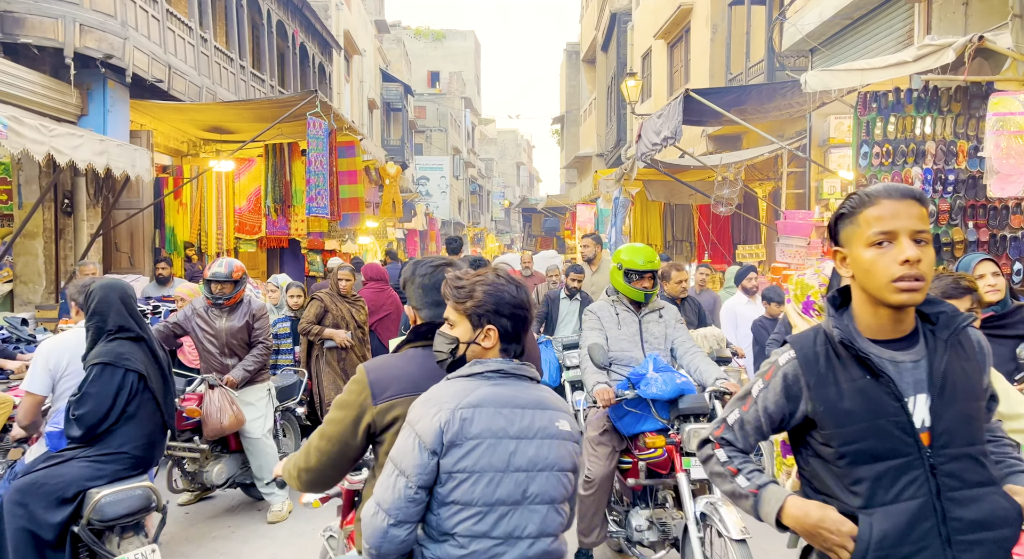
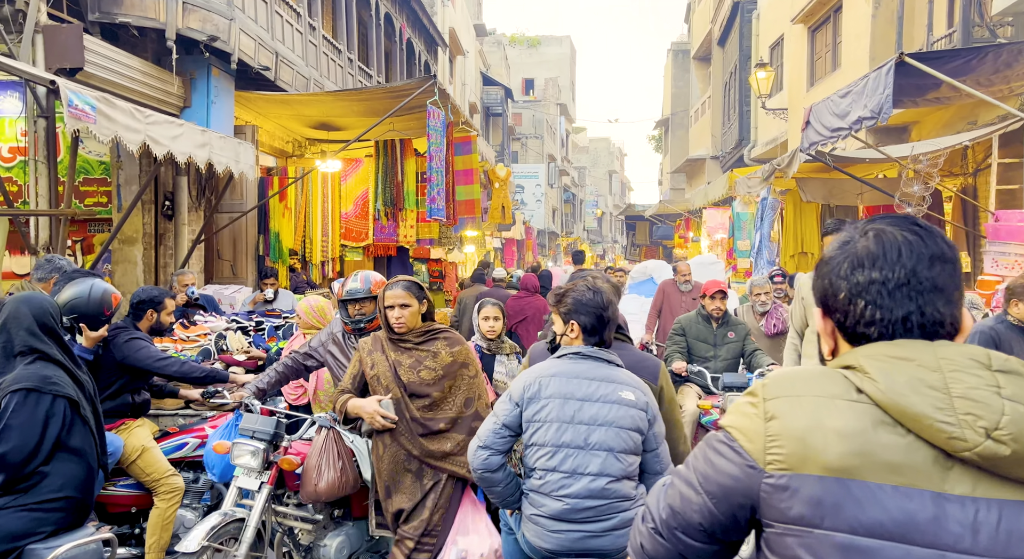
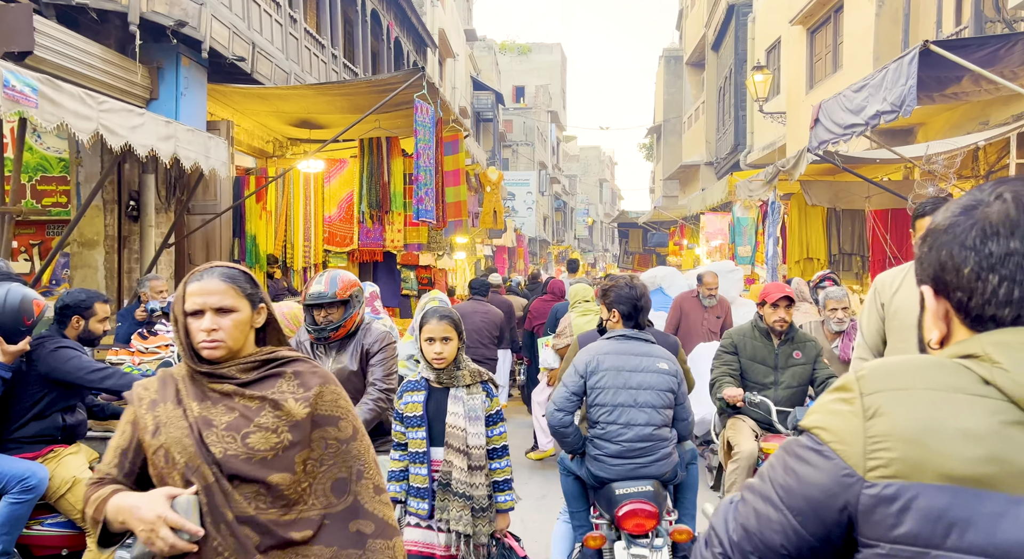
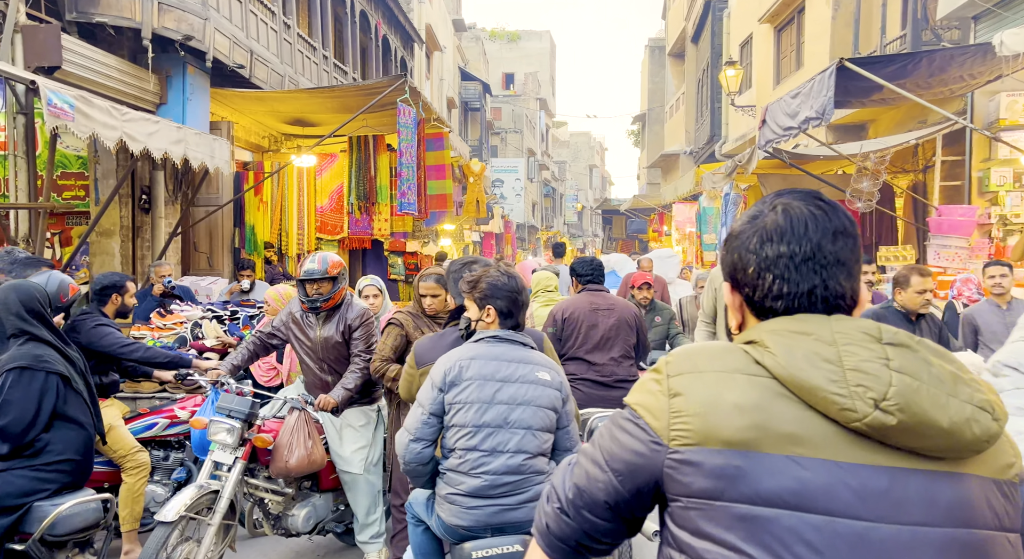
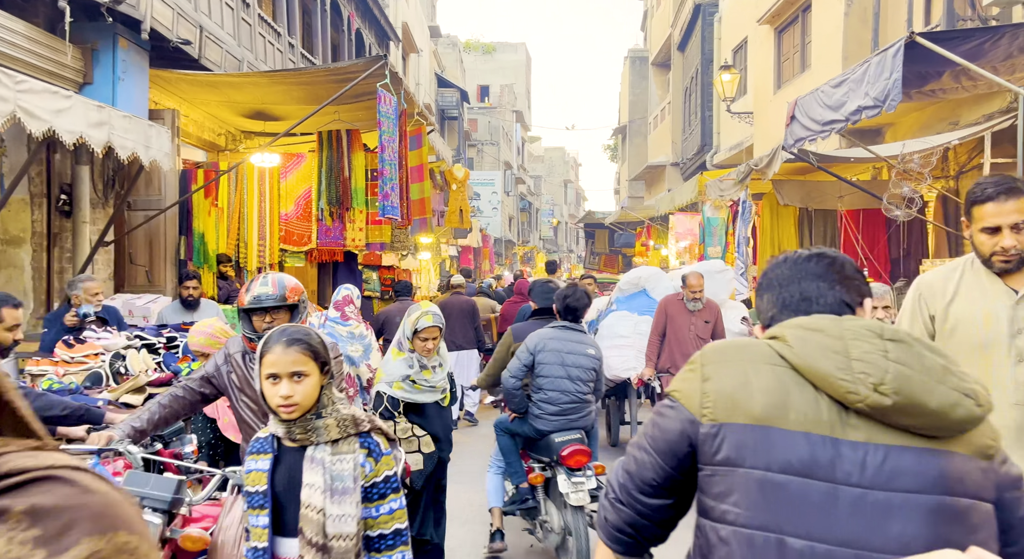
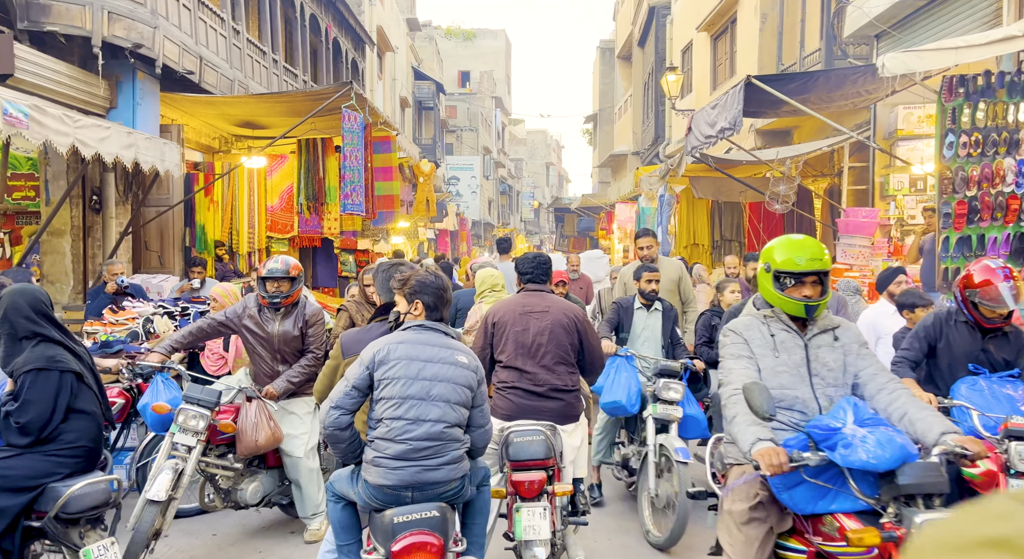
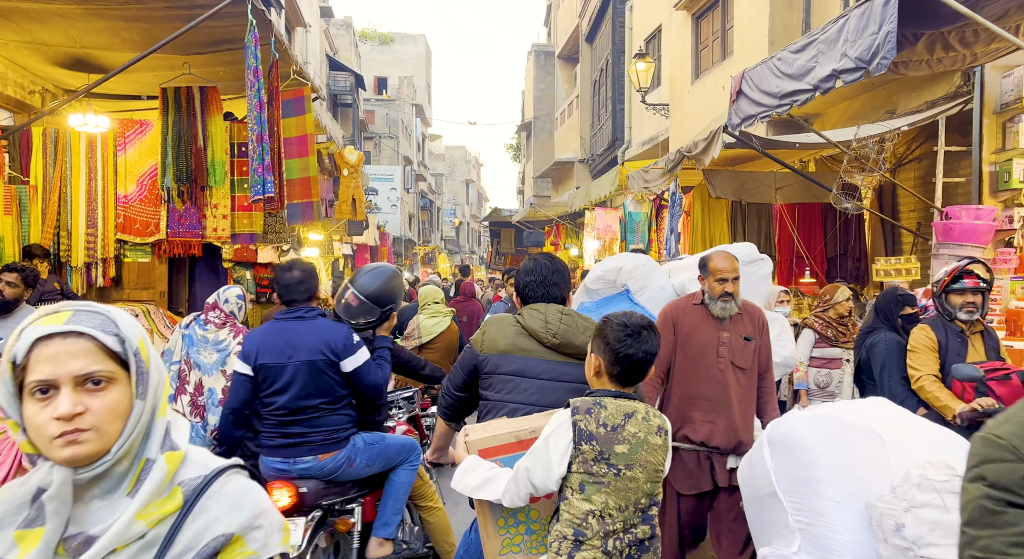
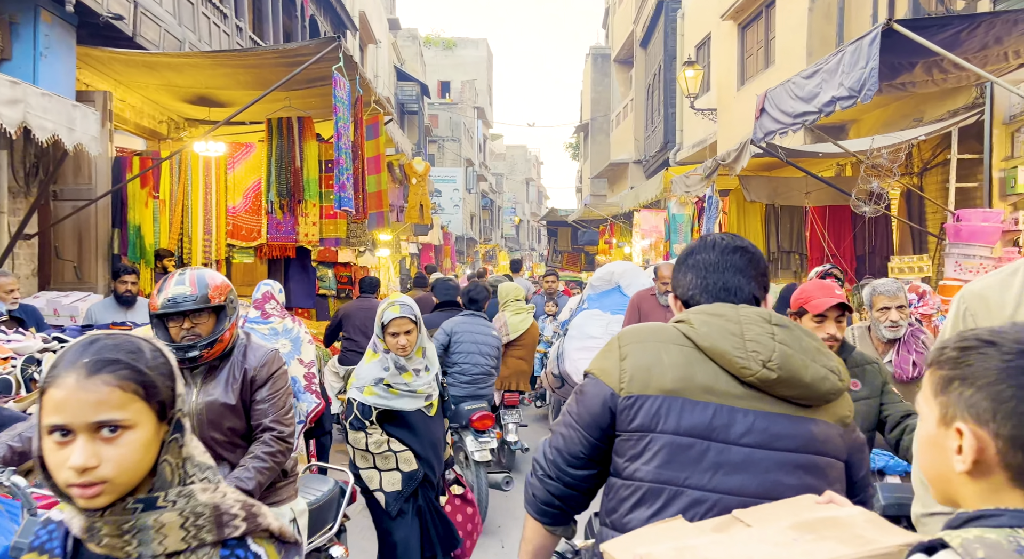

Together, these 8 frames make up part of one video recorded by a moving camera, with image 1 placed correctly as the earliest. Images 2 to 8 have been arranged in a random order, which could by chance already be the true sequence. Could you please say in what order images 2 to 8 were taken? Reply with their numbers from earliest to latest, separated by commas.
6, 4, 2, 3, 5, 8, 7
